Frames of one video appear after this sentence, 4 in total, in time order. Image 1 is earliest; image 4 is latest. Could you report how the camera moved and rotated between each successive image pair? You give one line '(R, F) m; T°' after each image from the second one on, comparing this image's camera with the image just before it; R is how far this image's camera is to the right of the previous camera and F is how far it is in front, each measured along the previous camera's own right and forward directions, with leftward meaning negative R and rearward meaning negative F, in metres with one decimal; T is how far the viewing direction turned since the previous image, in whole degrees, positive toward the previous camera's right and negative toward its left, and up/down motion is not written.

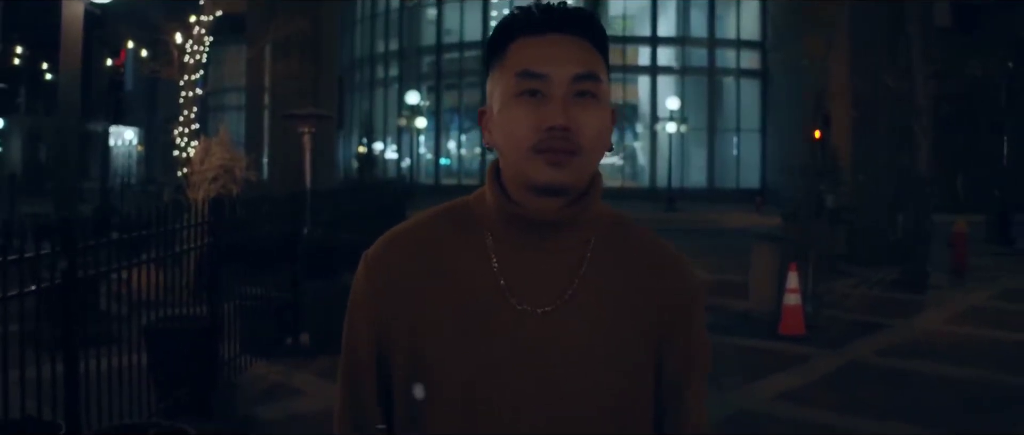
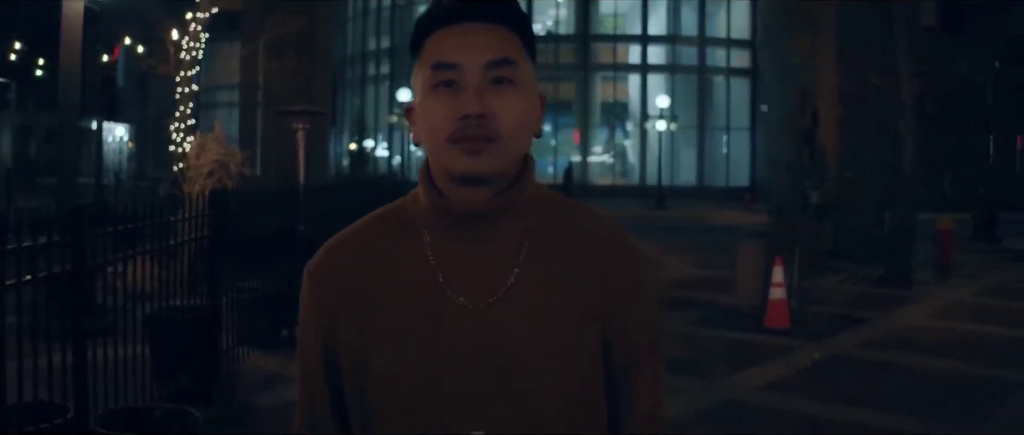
(0.0, -0.2) m; +1°
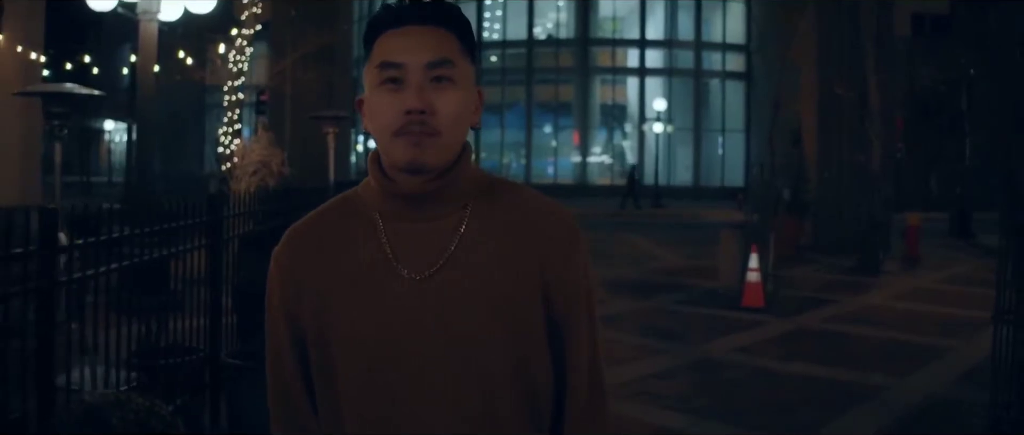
(-0.1, -1.5) m; 0°
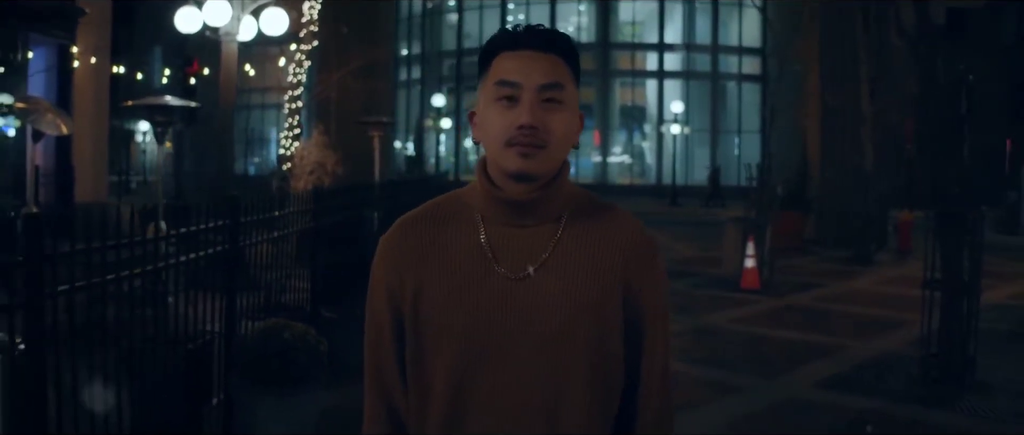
(-0.1, -1.7) m; -1°
